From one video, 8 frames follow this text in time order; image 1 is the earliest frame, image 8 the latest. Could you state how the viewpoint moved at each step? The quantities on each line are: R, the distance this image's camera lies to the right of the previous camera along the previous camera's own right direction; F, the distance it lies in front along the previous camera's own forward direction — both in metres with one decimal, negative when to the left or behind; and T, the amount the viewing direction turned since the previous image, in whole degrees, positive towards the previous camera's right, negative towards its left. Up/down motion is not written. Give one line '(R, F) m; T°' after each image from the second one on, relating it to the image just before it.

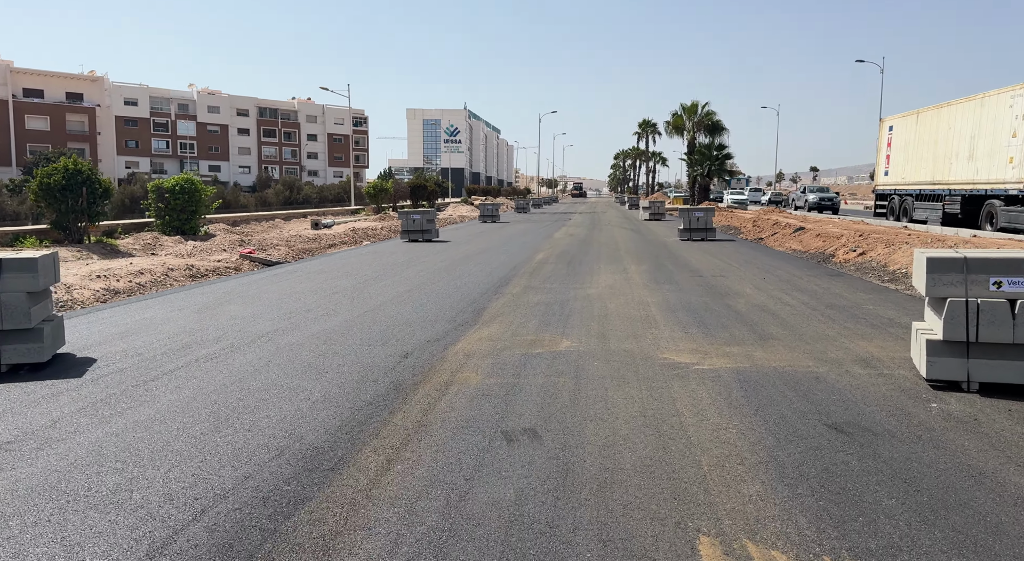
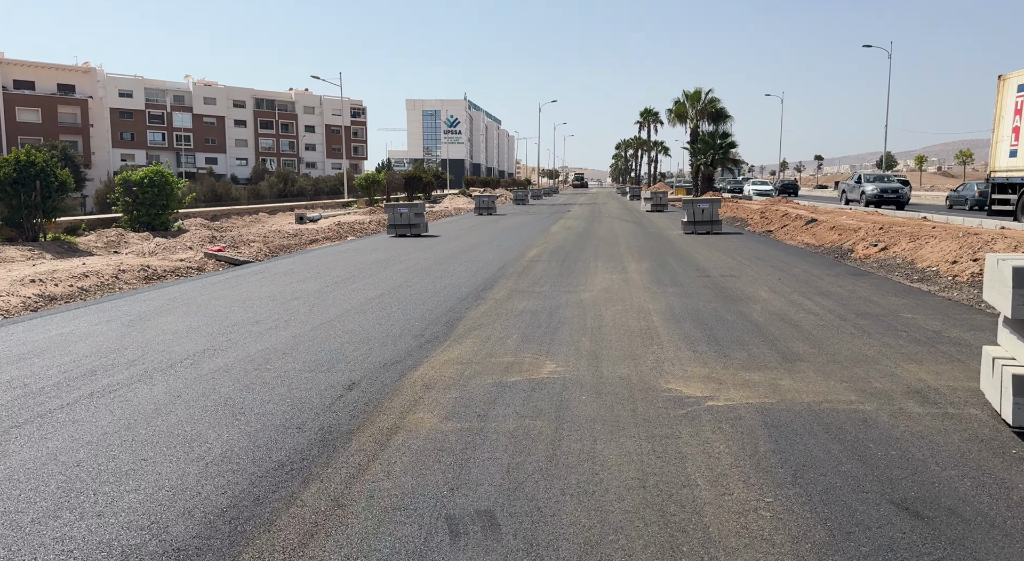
(+0.3, +1.5) m; 0°
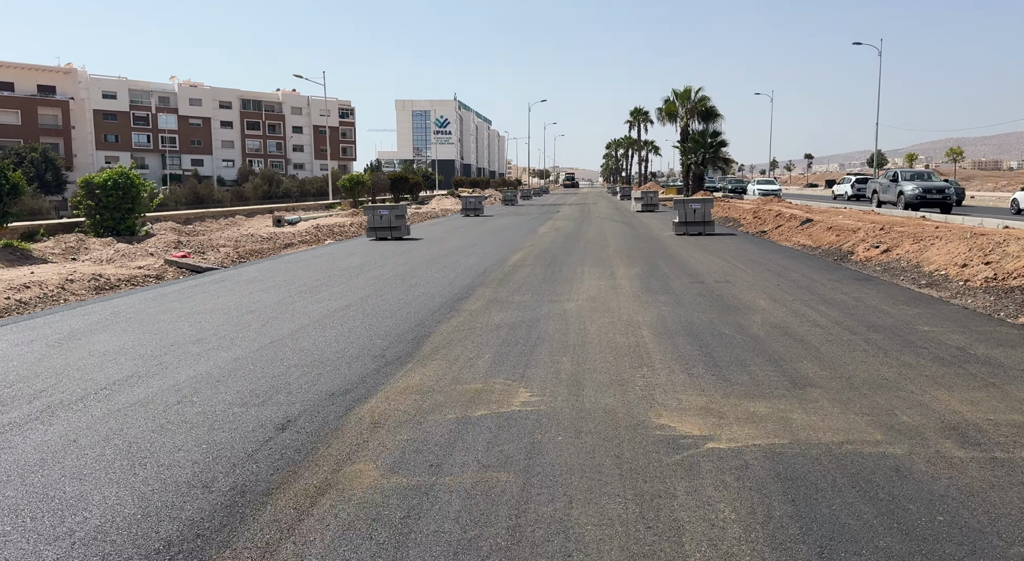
(+0.2, +1.0) m; +1°
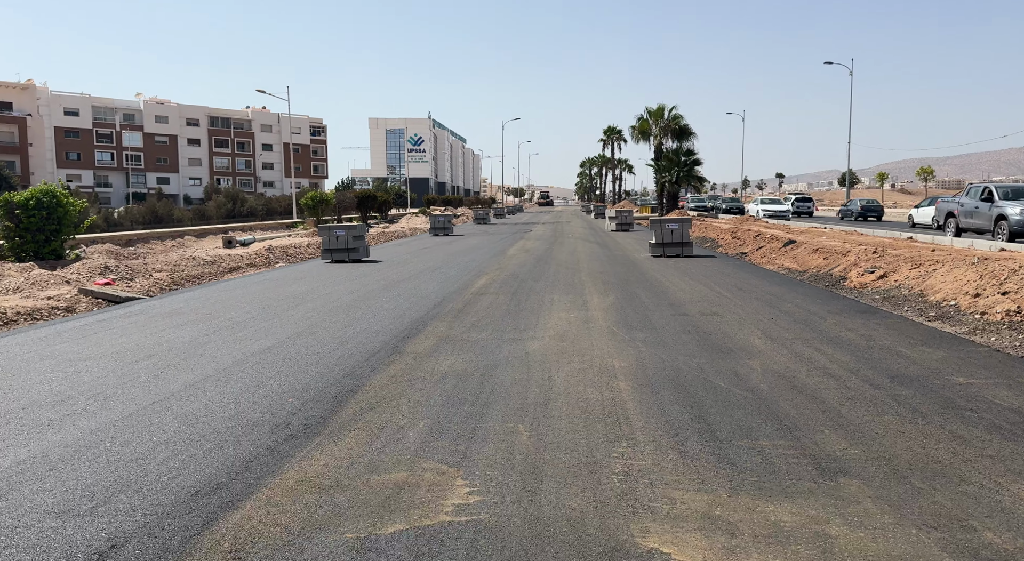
(+0.2, +1.6) m; +2°
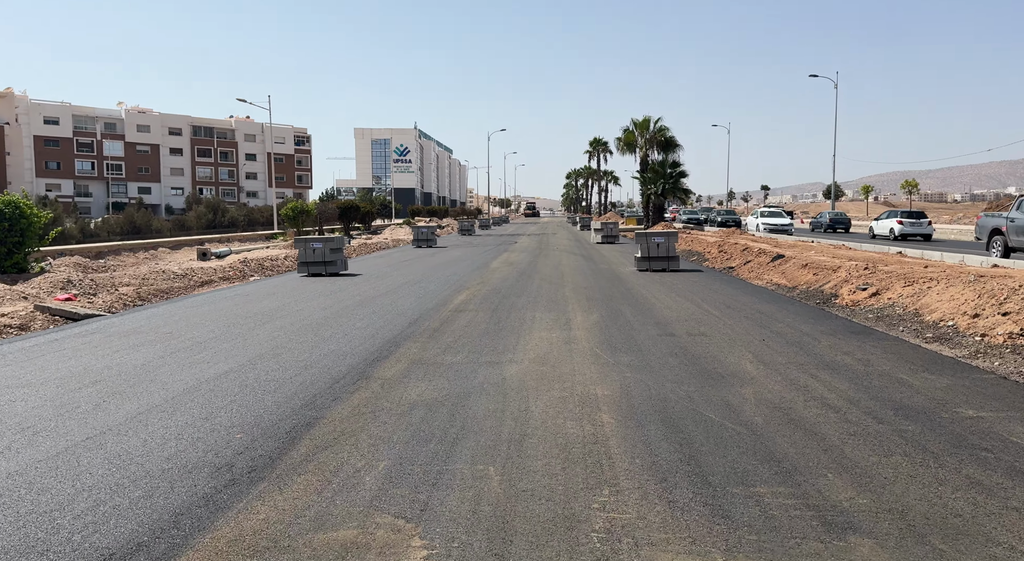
(+0.1, +0.6) m; +1°
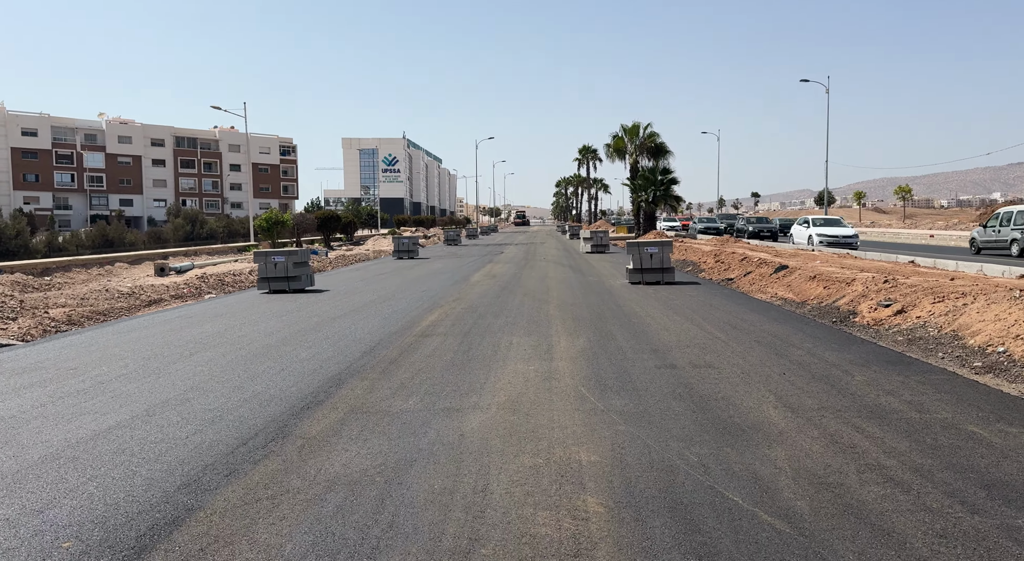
(+0.3, +1.8) m; +1°
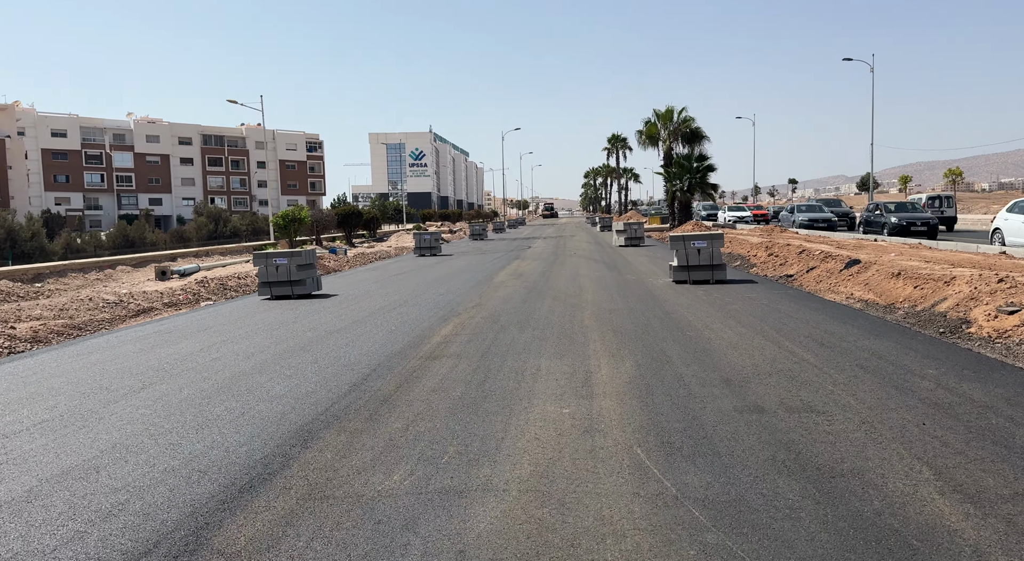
(0.0, +2.2) m; -2°
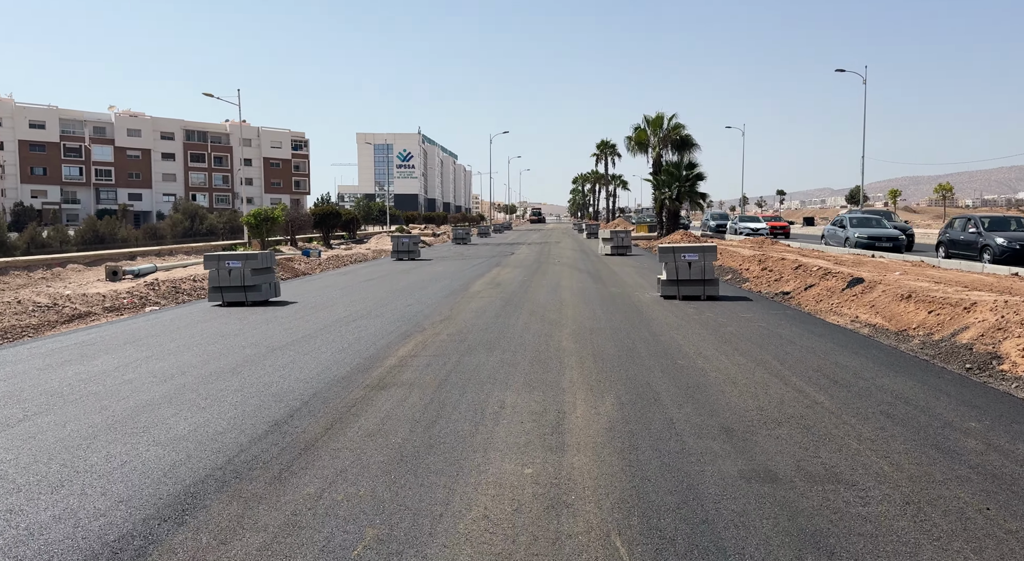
(+0.2, +1.4) m; +1°
